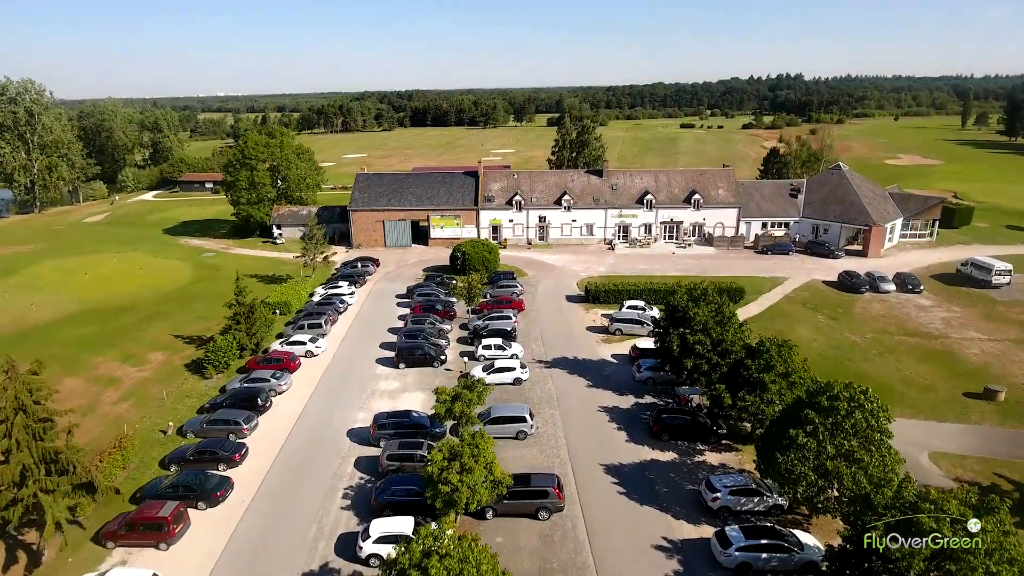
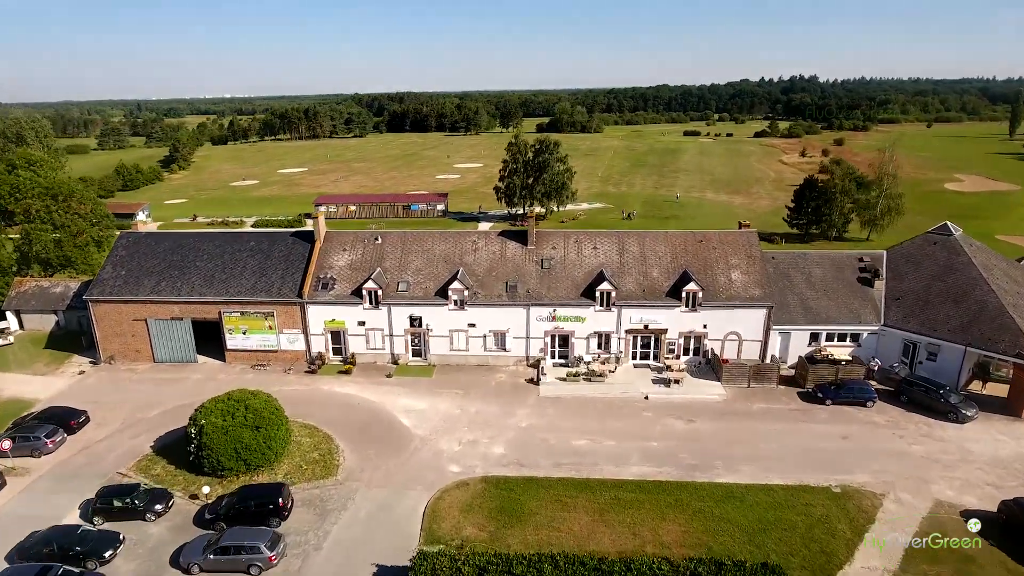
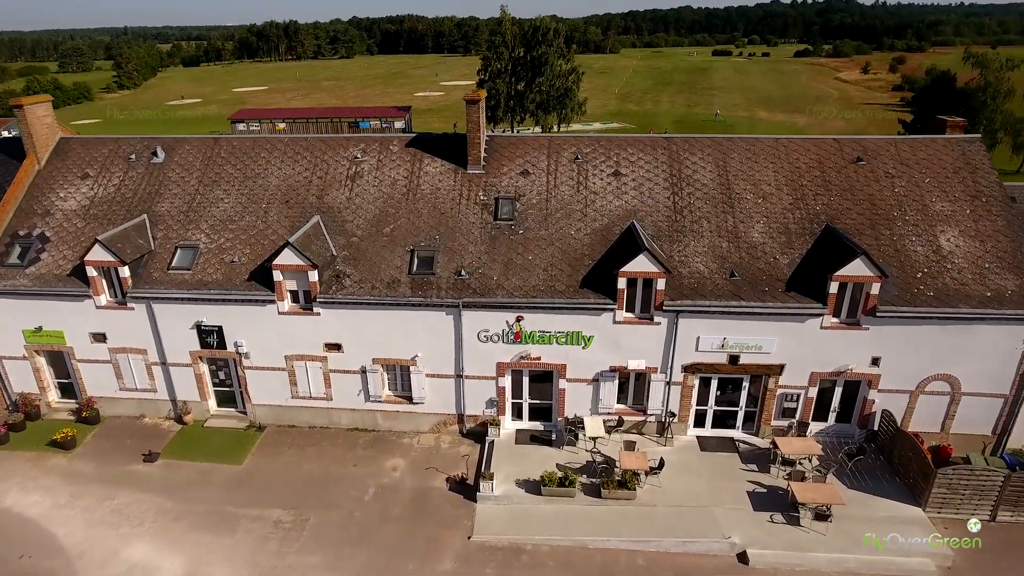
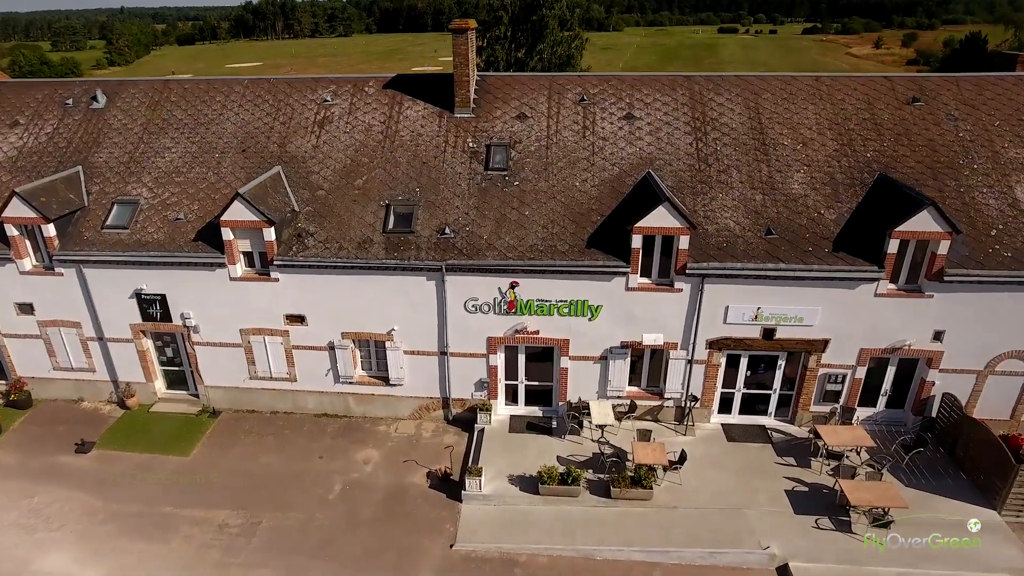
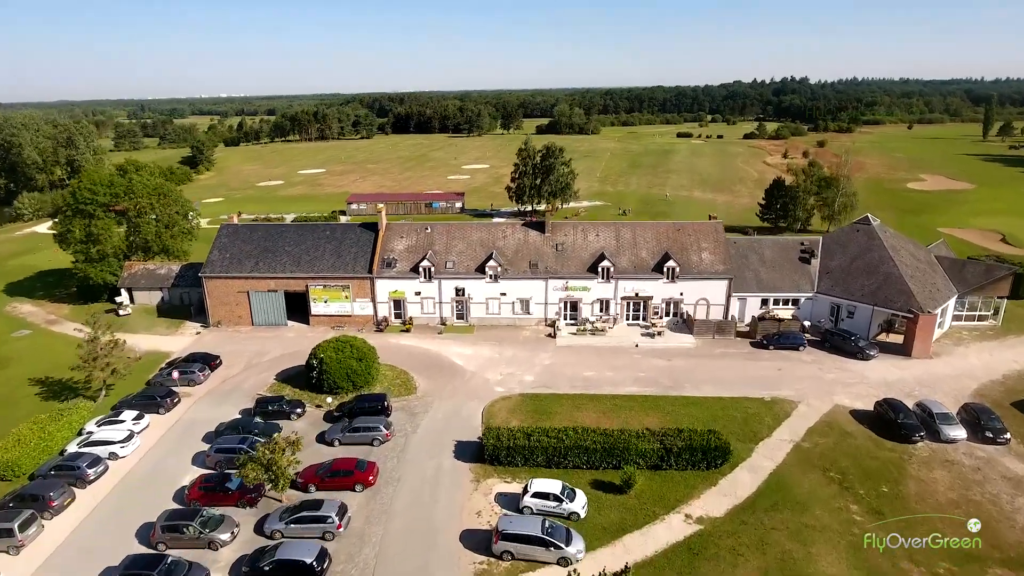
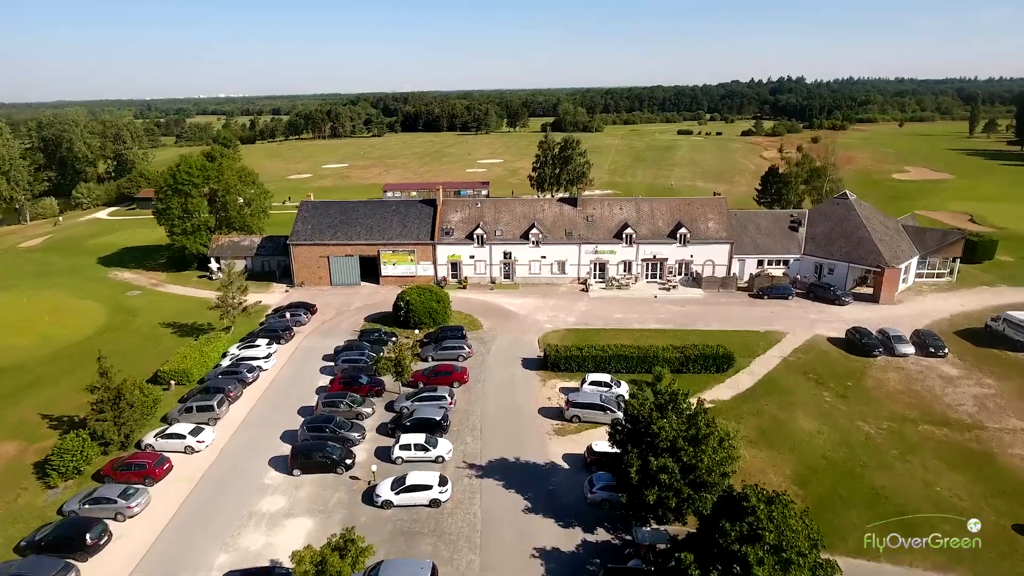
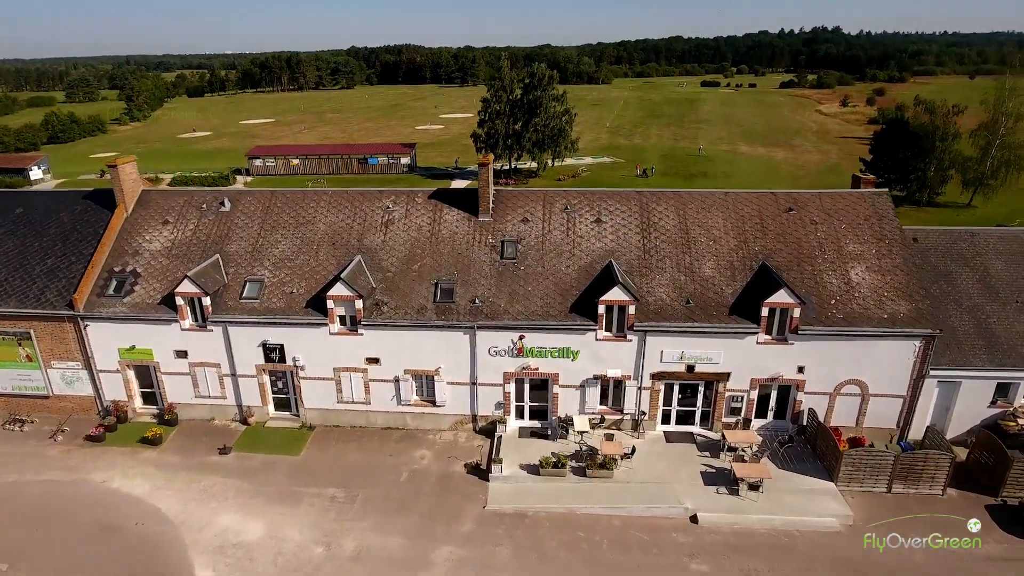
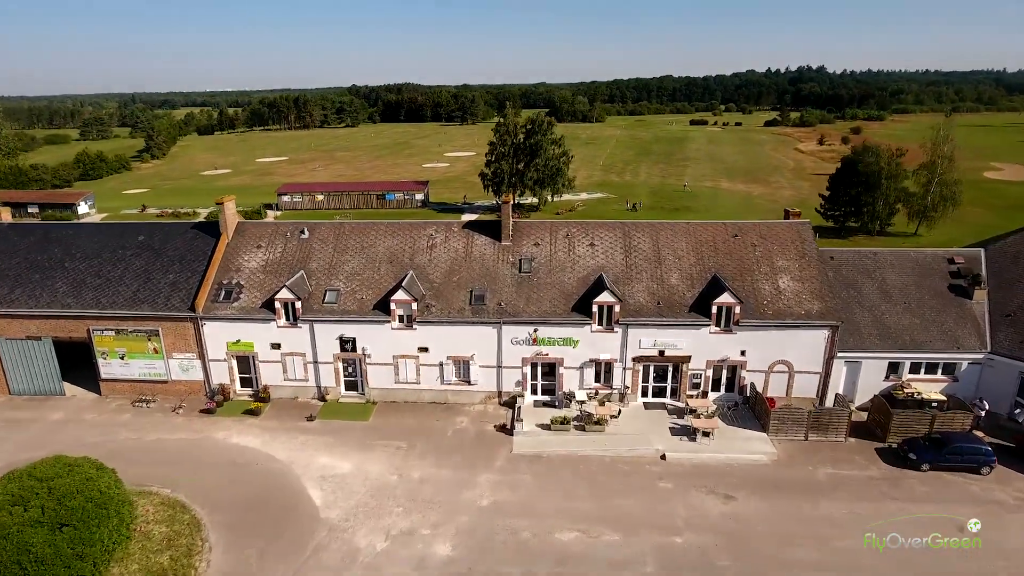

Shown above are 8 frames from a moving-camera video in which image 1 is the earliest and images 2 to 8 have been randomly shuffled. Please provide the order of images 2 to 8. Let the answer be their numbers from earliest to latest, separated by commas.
6, 5, 2, 8, 7, 3, 4
